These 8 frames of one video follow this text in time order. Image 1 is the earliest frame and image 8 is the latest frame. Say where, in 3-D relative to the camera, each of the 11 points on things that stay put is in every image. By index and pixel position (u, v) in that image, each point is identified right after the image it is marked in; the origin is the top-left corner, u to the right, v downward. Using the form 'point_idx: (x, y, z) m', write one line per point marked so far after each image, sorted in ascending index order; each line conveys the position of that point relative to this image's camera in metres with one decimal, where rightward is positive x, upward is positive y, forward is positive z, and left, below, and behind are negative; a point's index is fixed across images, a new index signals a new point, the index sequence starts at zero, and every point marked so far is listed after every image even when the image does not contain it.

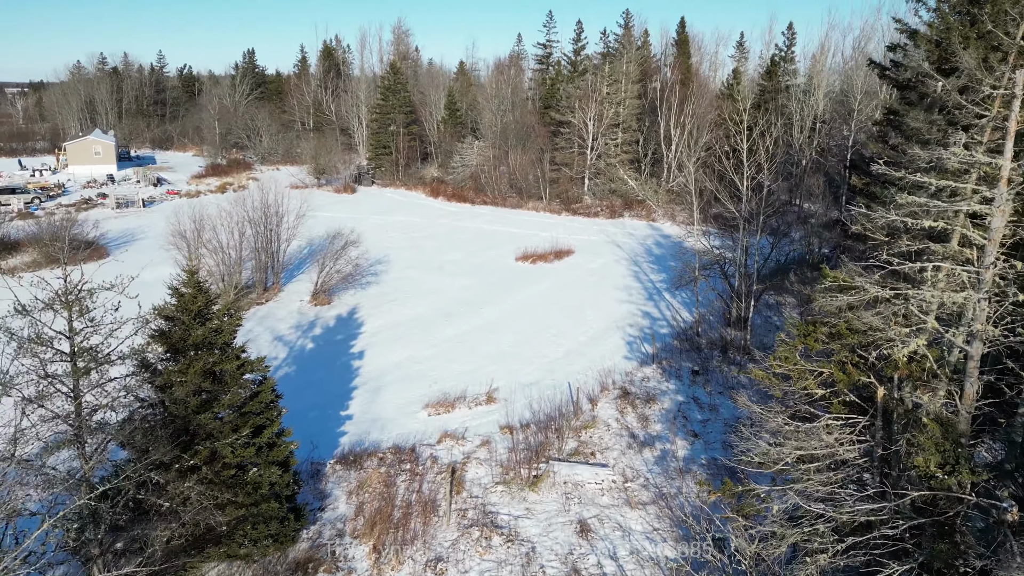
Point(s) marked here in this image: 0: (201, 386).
0: (-4.2, -1.3, +9.6) m
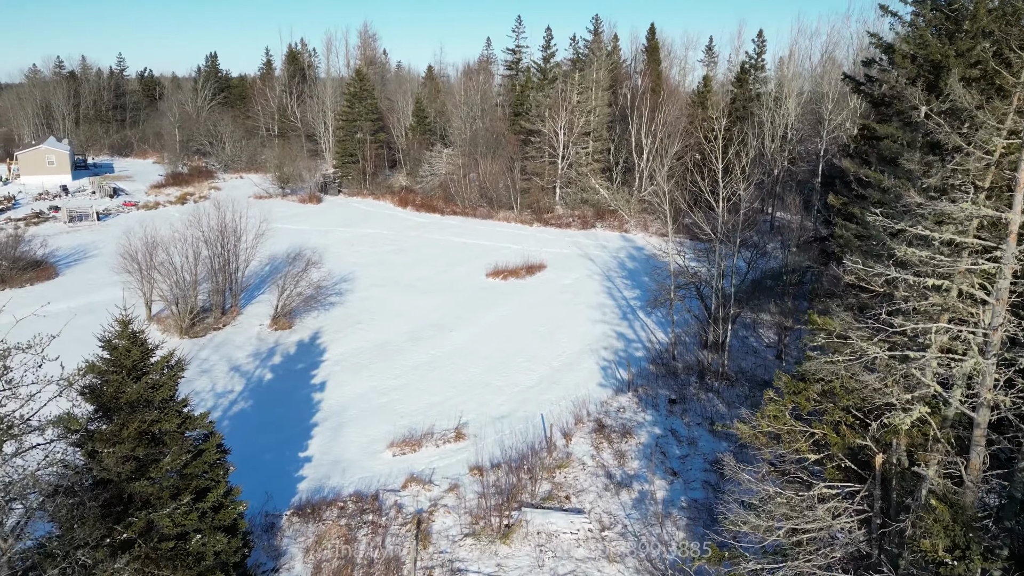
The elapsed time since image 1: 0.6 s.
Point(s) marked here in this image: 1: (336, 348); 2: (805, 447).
0: (-4.6, -2.0, +8.7) m
1: (-4.8, -1.6, +19.2) m
2: (+3.0, -1.6, +7.3) m
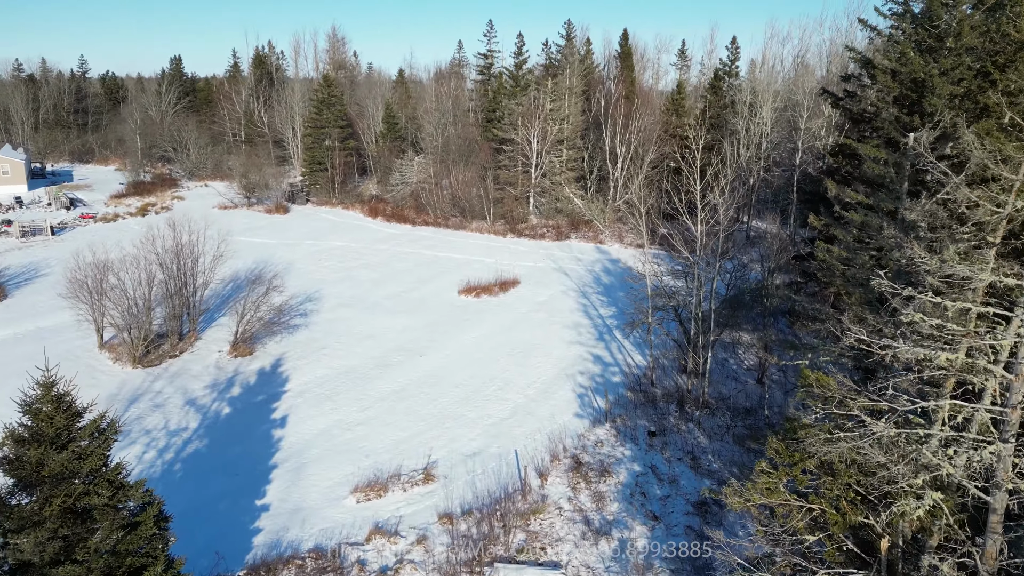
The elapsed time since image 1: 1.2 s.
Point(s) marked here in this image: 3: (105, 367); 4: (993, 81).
0: (-5.0, -2.6, +7.8) m
1: (-5.5, -2.3, +18.3) m
2: (+2.7, -2.2, +6.6) m
3: (-10.9, -2.1, +19.0) m
4: (+9.5, +4.1, +14.0) m
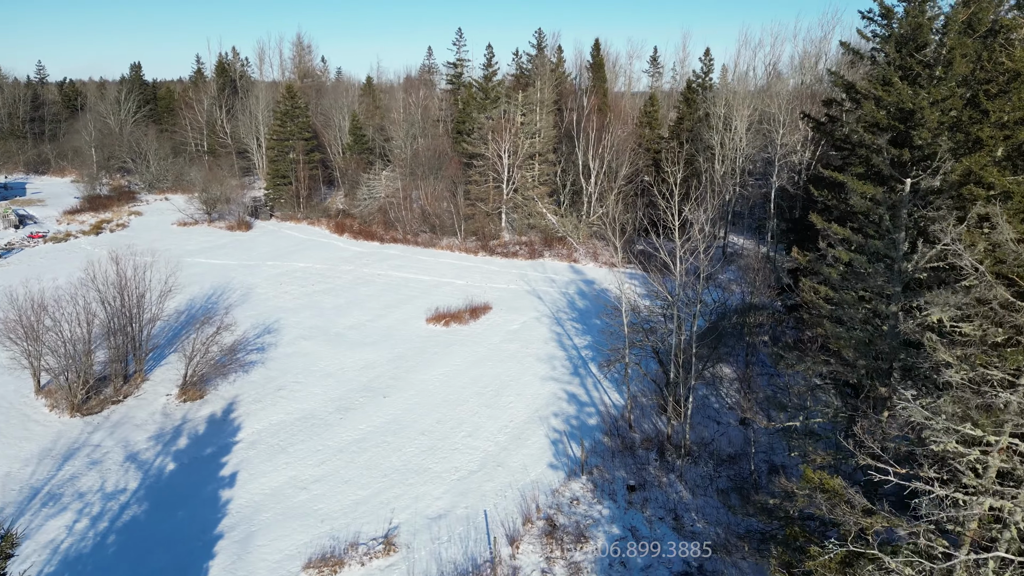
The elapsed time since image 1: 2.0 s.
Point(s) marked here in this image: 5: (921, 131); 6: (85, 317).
0: (-5.3, -3.6, +6.5) m
1: (-6.2, -3.3, +17.0) m
2: (+2.4, -3.1, +5.6) m
3: (-11.6, -3.1, +17.5) m
4: (+8.8, +3.3, +13.3) m
5: (+7.7, +3.0, +13.4) m
6: (-11.2, -0.7, +18.6) m
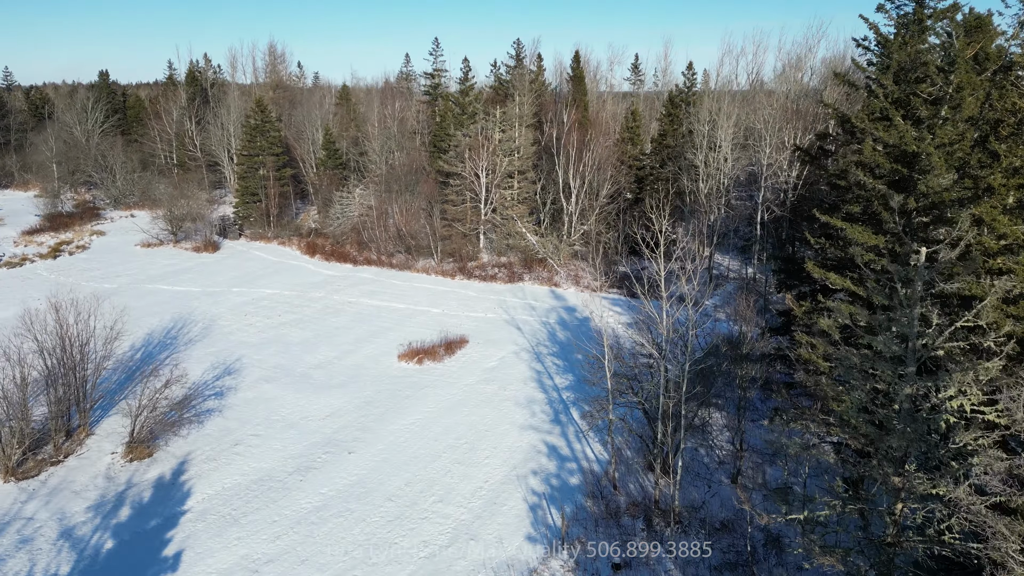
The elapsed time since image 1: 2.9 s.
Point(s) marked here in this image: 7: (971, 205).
0: (-5.6, -4.7, +5.1) m
1: (-6.7, -4.4, +15.6) m
2: (+2.1, -4.1, +4.4) m
3: (-12.2, -4.3, +16.0) m
4: (+8.3, +2.3, +12.2) m
5: (+7.2, +2.0, +12.3) m
6: (-11.8, -1.9, +17.1) m
7: (+7.8, +1.4, +12.0) m
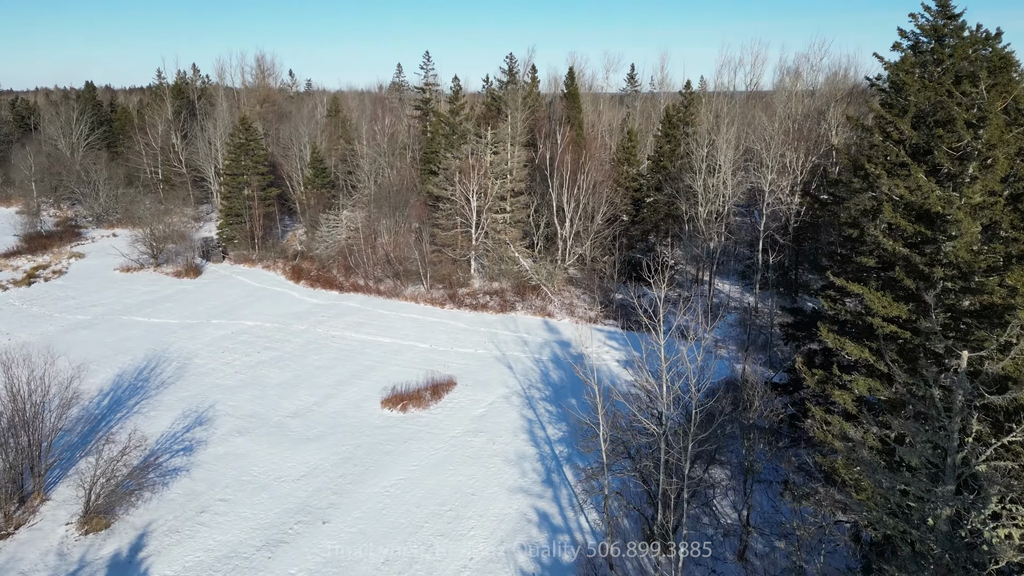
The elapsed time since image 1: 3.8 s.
0: (-5.8, -5.9, +3.8) m
1: (-7.0, -5.6, +14.3) m
2: (+1.8, -5.3, +3.1) m
3: (-12.4, -5.6, +14.6) m
4: (+8.0, +1.1, +11.0) m
5: (+6.9, +0.7, +11.1) m
6: (-12.1, -3.2, +15.8) m
7: (+7.5, +0.2, +10.8) m
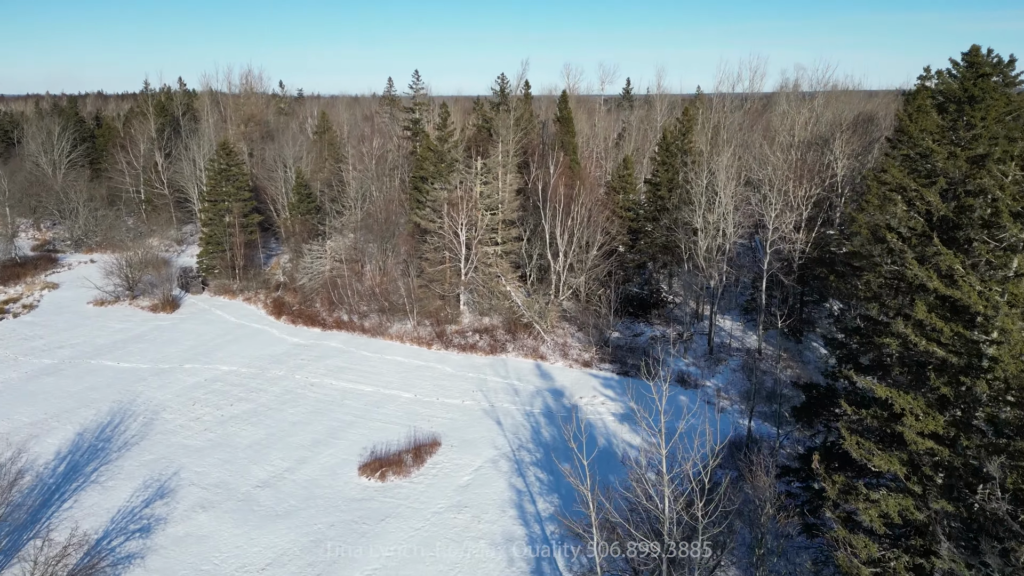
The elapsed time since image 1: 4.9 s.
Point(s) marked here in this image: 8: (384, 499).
0: (-6.1, -7.5, +2.3) m
1: (-7.3, -7.2, +12.8) m
2: (+1.6, -6.8, +1.6) m
3: (-12.8, -7.2, +13.1) m
4: (+7.7, -0.4, +9.5) m
5: (+6.6, -0.8, +9.7) m
6: (-12.4, -4.8, +14.3) m
7: (+7.2, -1.3, +9.4) m
8: (-3.4, -5.5, +18.7) m
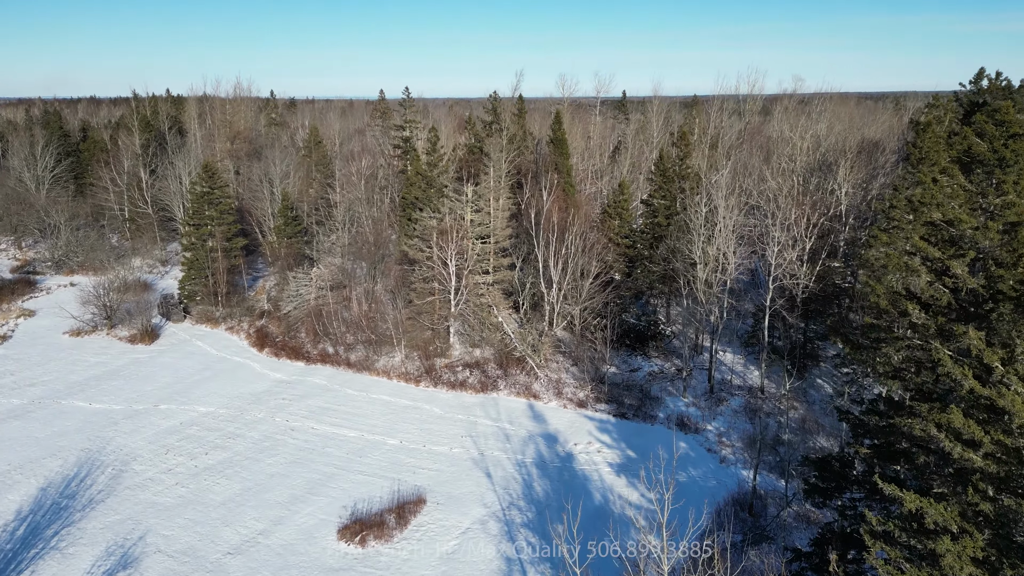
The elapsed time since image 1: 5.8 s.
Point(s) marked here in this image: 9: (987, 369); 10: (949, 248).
0: (-6.3, -8.8, +1.0) m
1: (-7.6, -8.6, +11.5) m
2: (+1.4, -8.1, +0.4) m
3: (-13.0, -8.5, +11.8) m
4: (+7.5, -1.7, +8.4) m
5: (+6.4, -2.1, +8.5) m
6: (-12.7, -6.1, +13.0) m
7: (+7.0, -2.6, +8.2) m
8: (-3.6, -6.9, +17.4) m
9: (+6.3, -1.0, +9.6) m
10: (+7.0, +0.8, +11.6) m
